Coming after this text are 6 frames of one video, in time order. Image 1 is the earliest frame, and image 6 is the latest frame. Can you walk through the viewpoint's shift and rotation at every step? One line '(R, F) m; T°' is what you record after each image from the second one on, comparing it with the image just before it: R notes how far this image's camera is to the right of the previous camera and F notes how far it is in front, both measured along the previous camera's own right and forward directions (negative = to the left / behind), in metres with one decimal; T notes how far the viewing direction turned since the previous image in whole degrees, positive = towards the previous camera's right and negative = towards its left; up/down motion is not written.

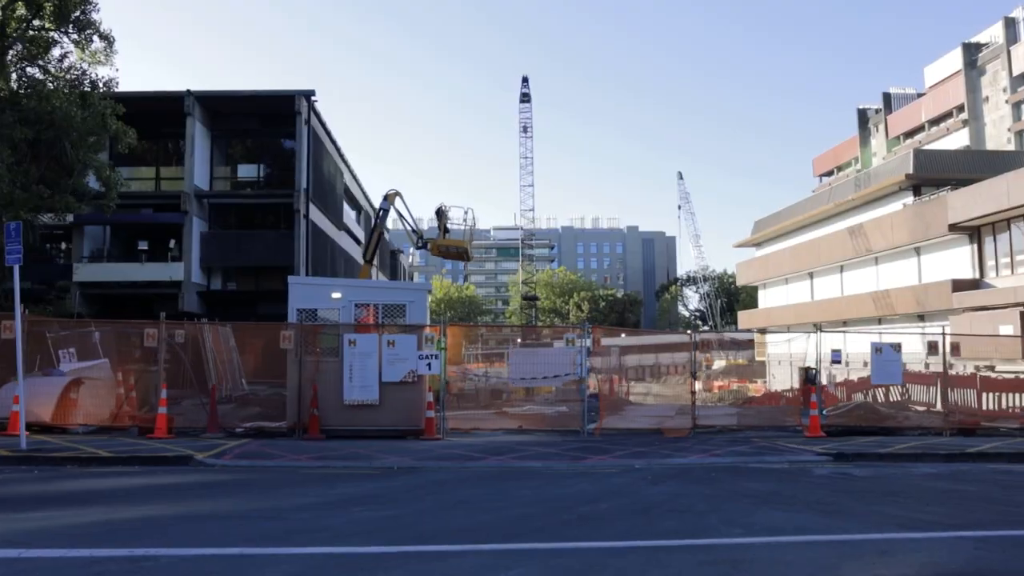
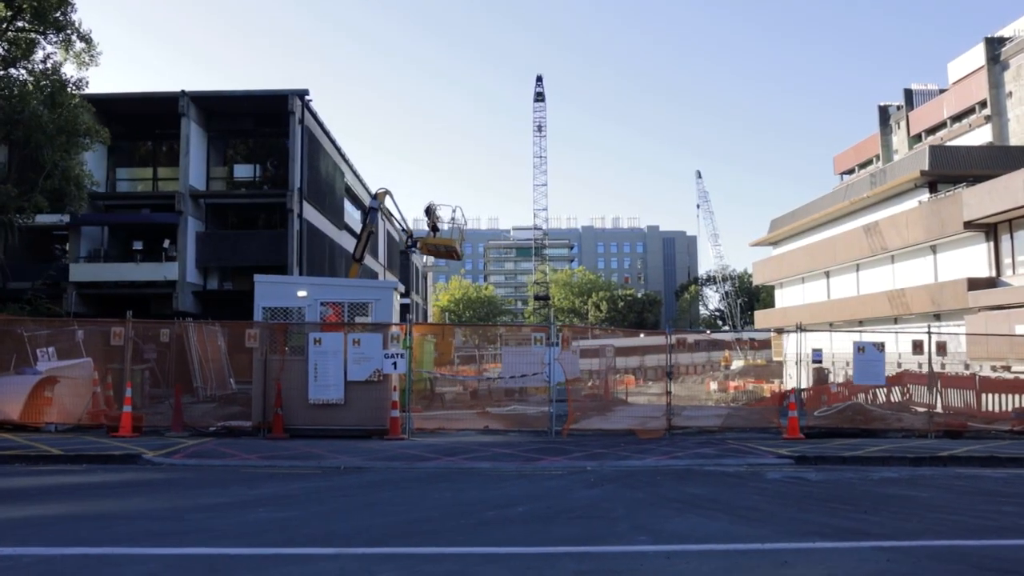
(+1.2, +0.2) m; -2°
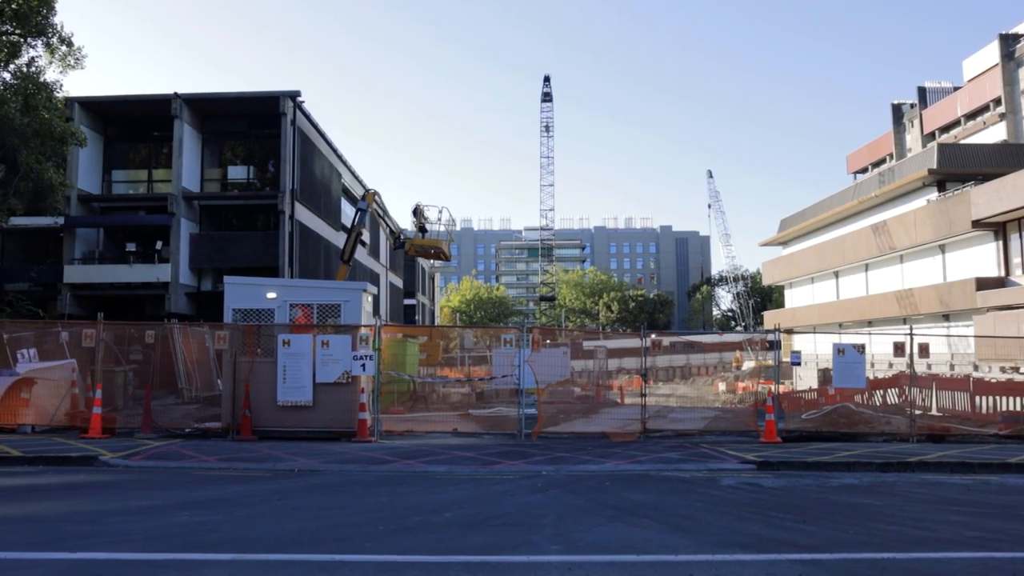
(+1.0, +0.2) m; -2°
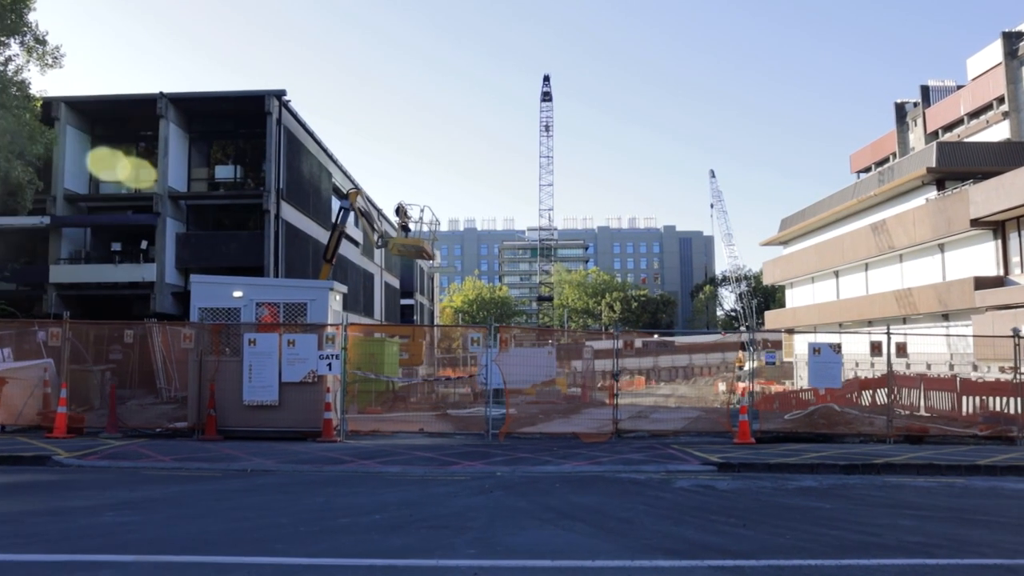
(+0.8, +0.2) m; -1°
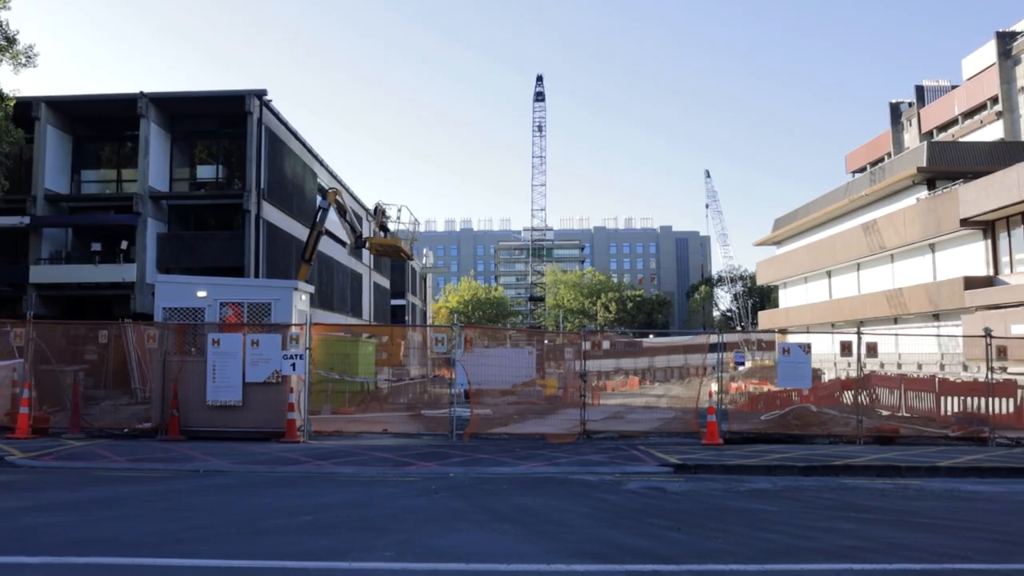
(+0.7, +0.1) m; 0°
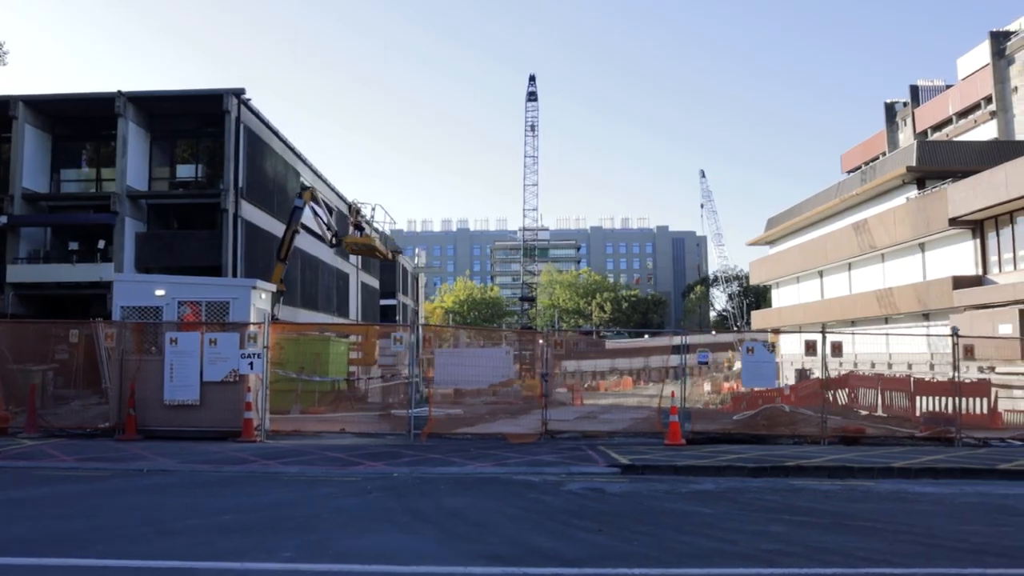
(+0.8, +0.1) m; 0°
